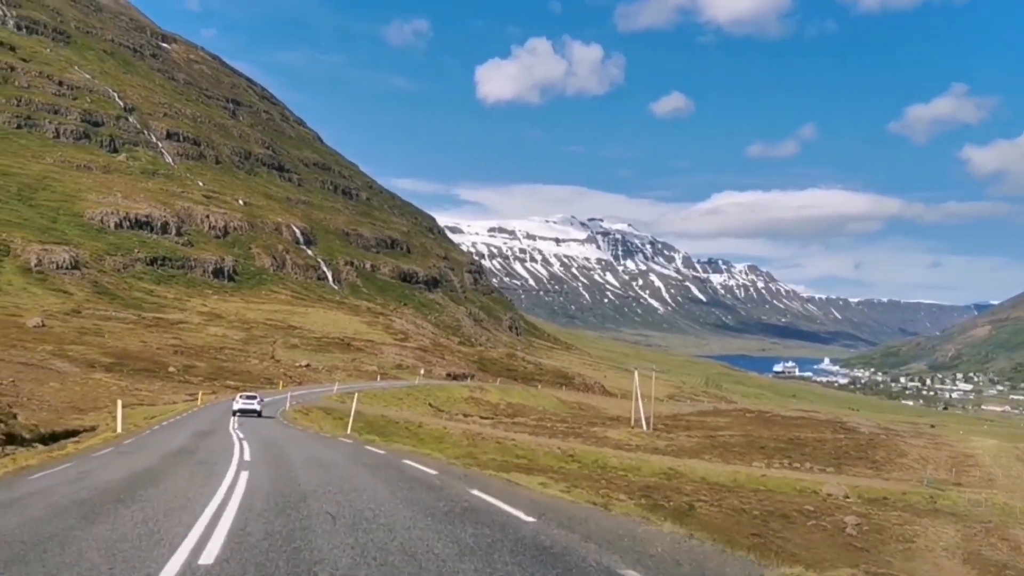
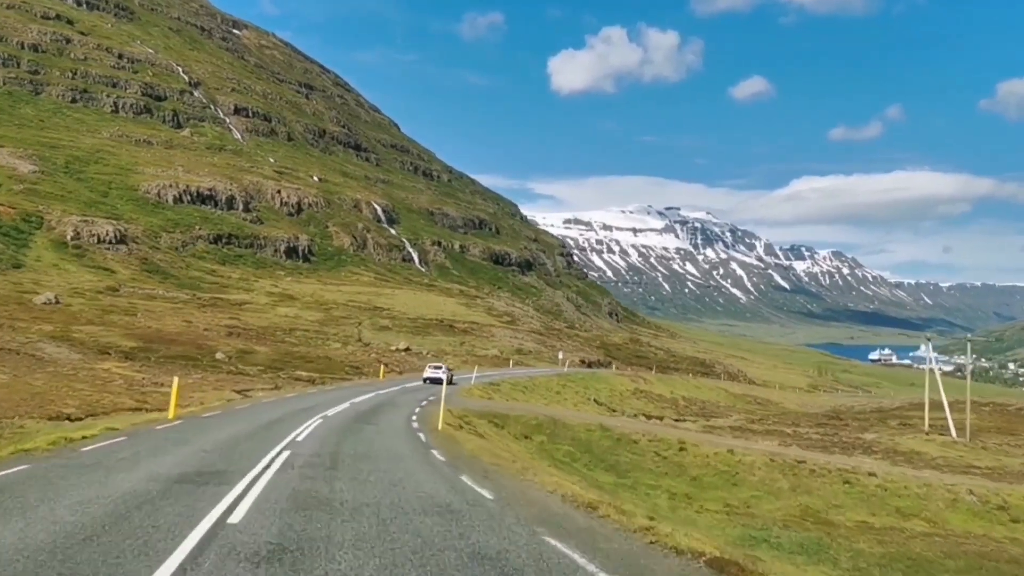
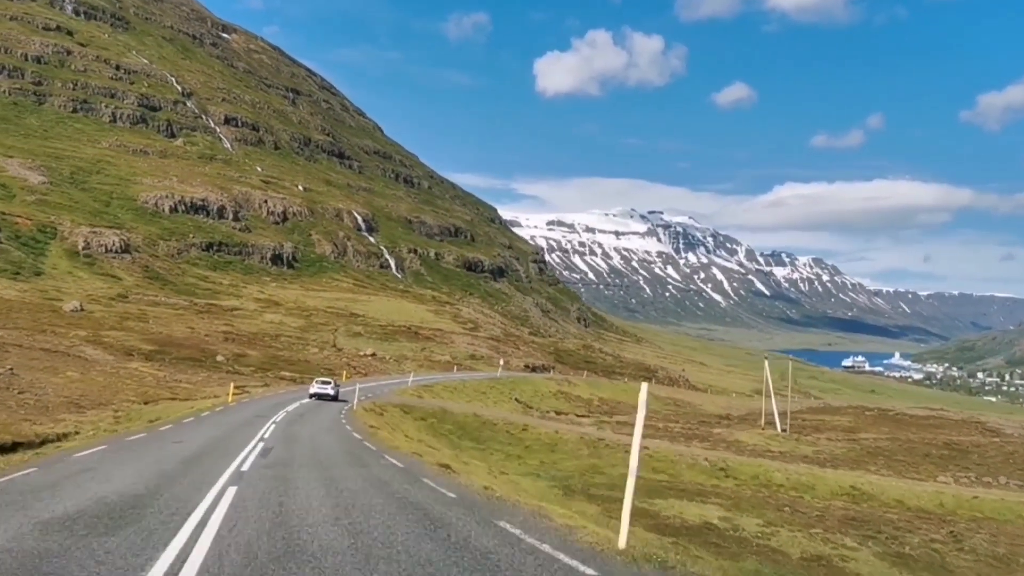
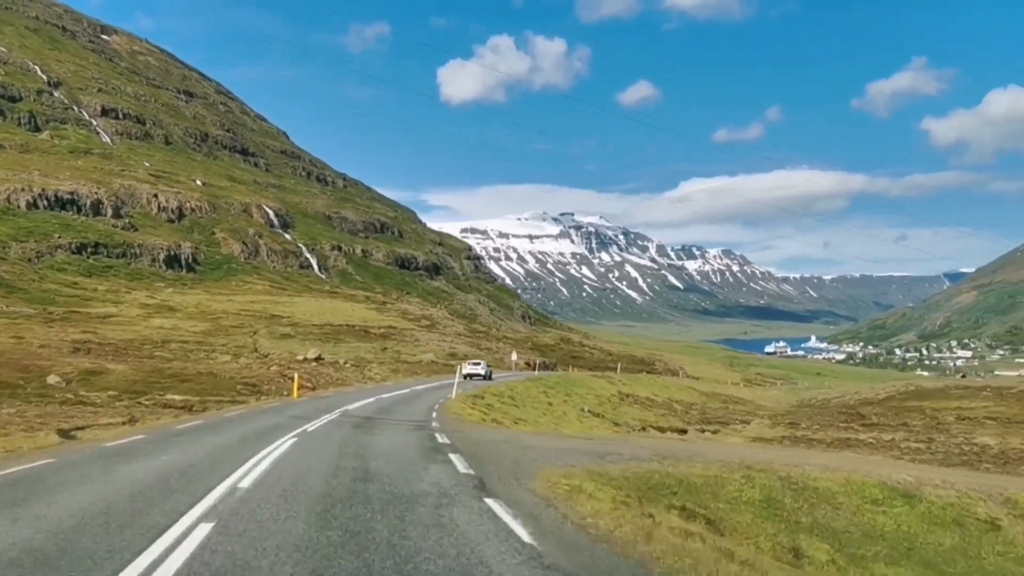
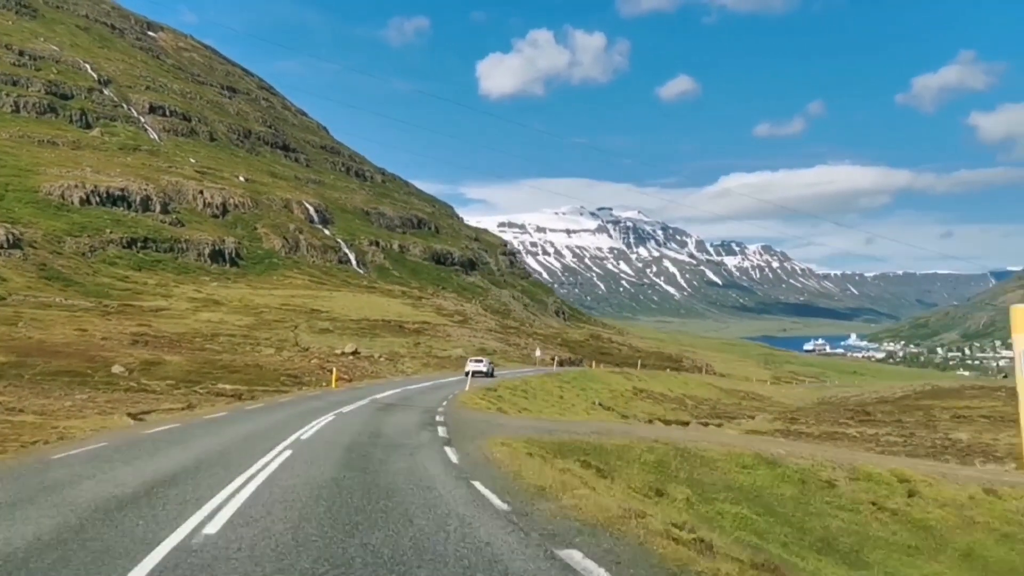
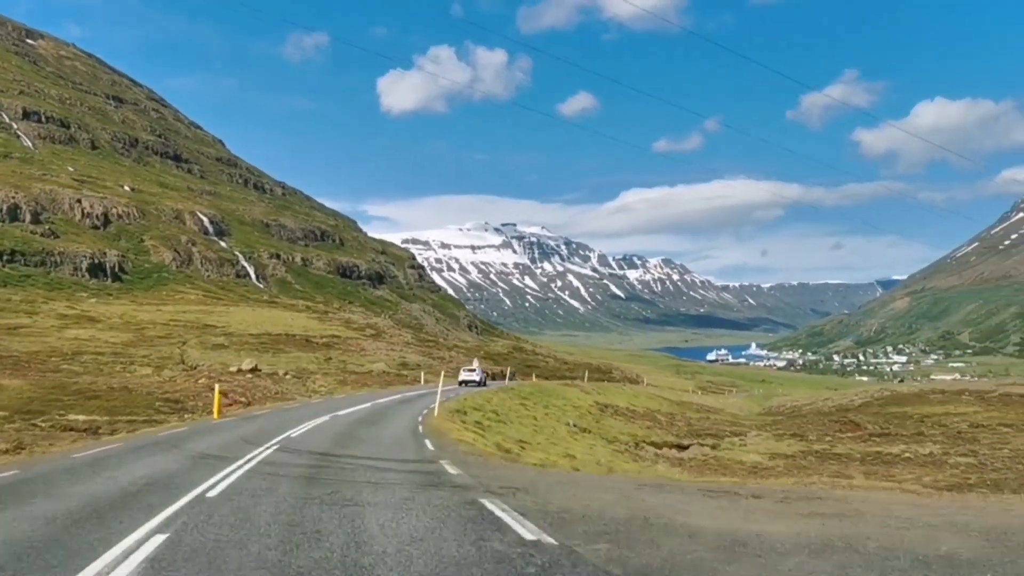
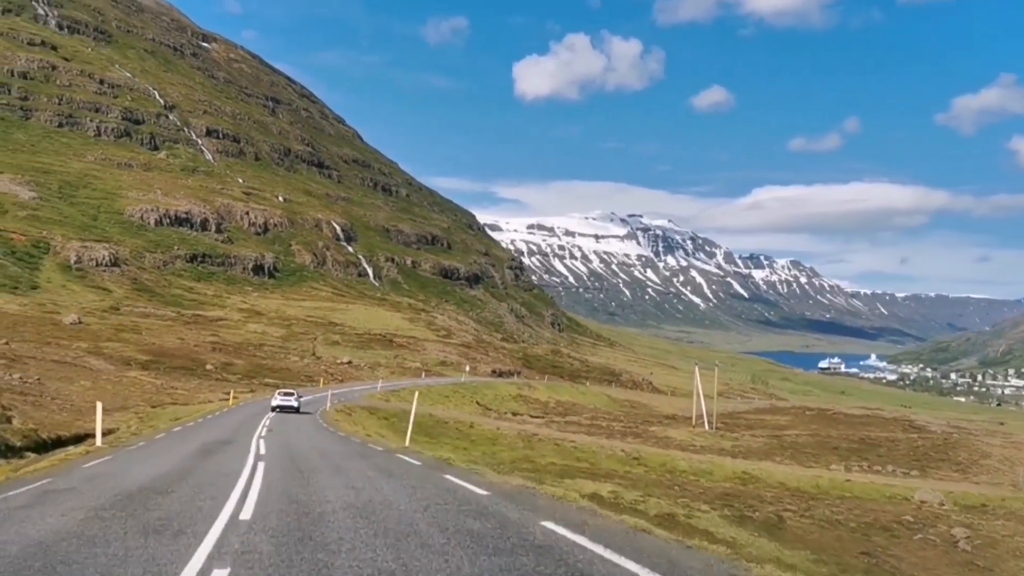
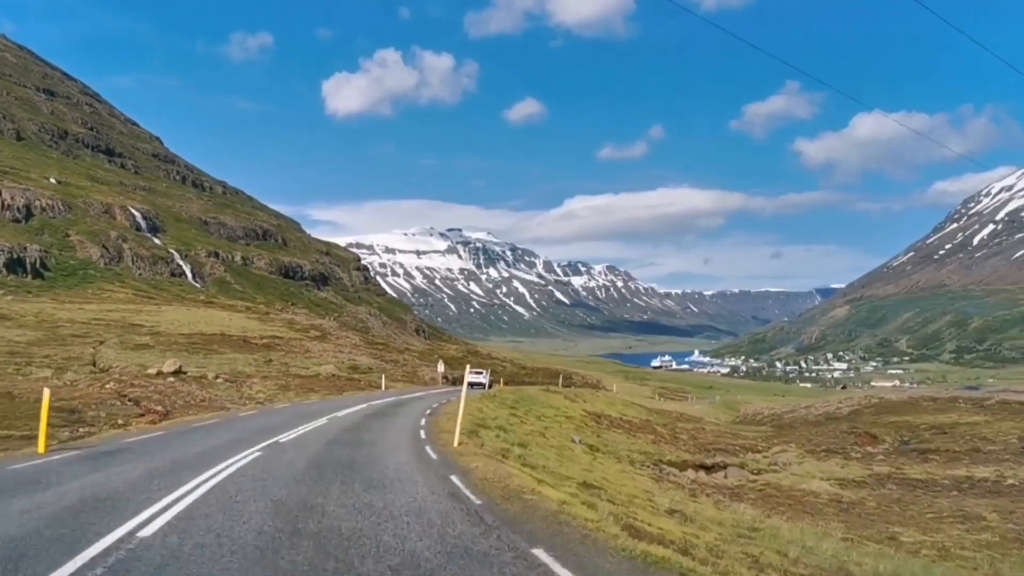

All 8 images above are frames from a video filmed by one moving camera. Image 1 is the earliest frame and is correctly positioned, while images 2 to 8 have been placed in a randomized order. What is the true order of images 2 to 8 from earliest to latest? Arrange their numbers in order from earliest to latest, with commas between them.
7, 3, 2, 5, 4, 6, 8
